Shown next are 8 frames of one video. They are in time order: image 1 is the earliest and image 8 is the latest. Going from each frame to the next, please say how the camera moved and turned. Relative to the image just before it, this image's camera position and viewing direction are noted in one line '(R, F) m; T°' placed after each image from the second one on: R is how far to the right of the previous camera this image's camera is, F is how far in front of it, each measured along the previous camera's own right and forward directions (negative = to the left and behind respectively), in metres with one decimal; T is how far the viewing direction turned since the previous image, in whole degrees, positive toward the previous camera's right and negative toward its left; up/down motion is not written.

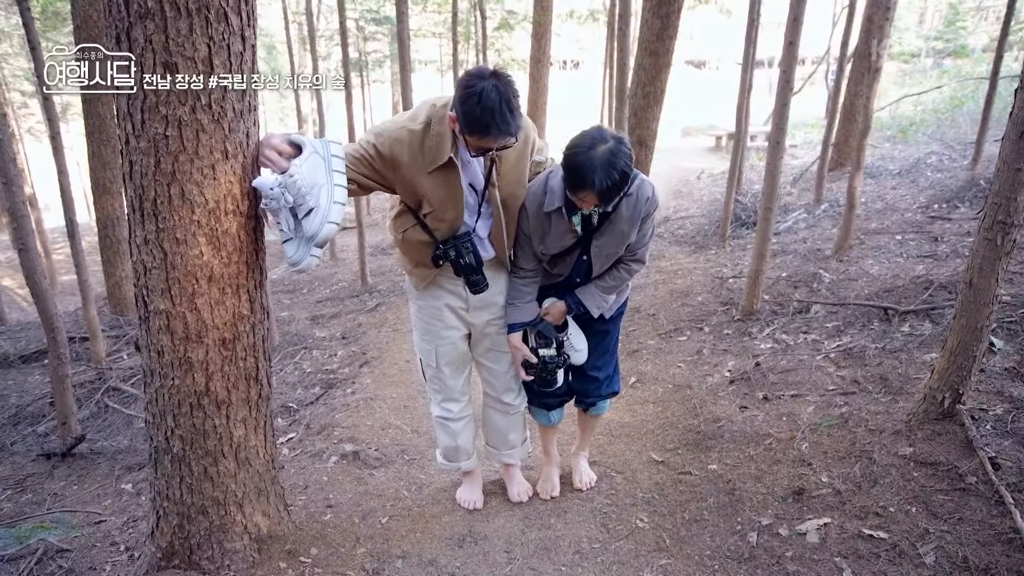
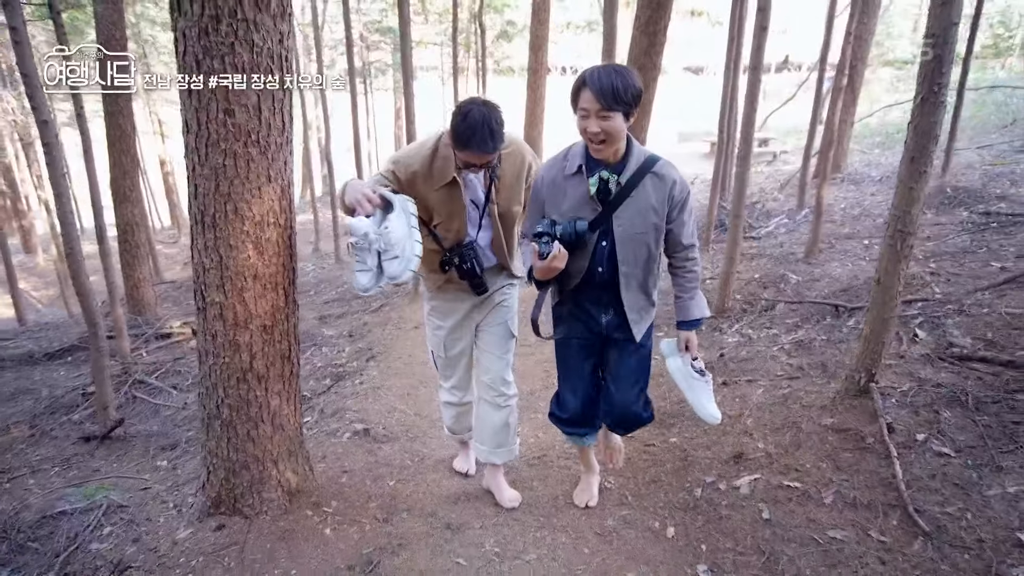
(+0.1, -0.5) m; 0°
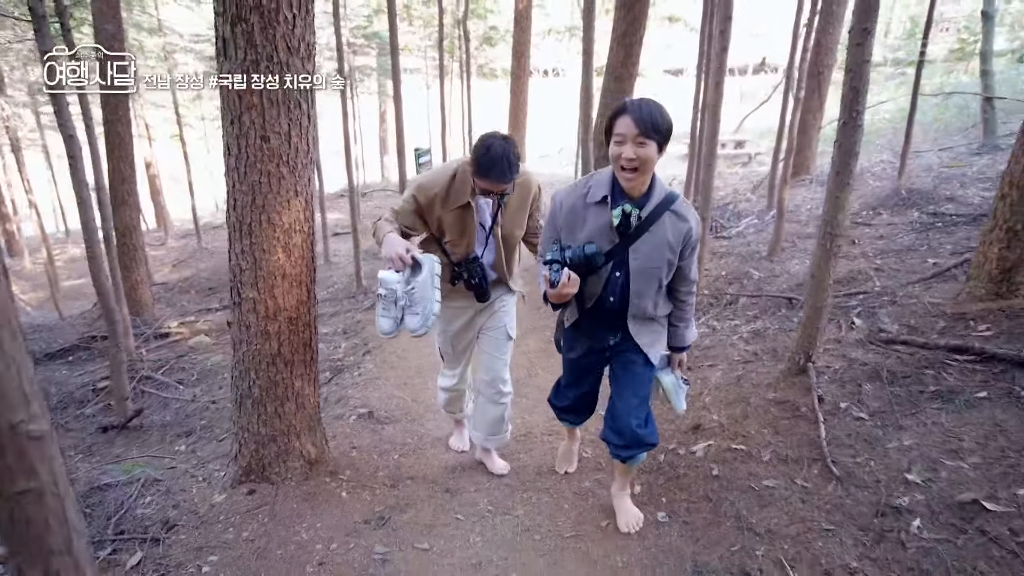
(0.0, -0.5) m; +1°
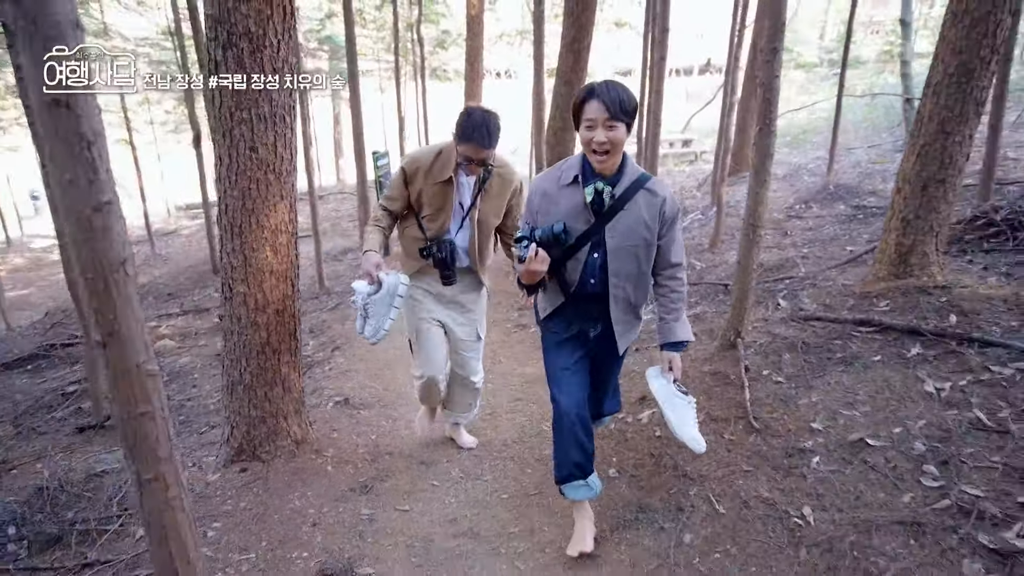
(0.0, -0.4) m; +4°
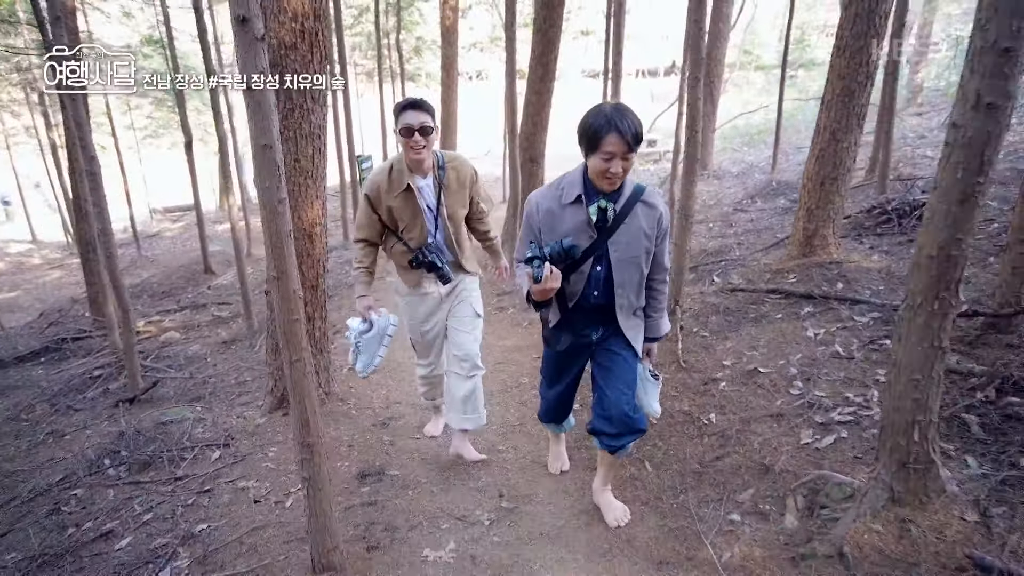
(-0.1, -1.0) m; +2°
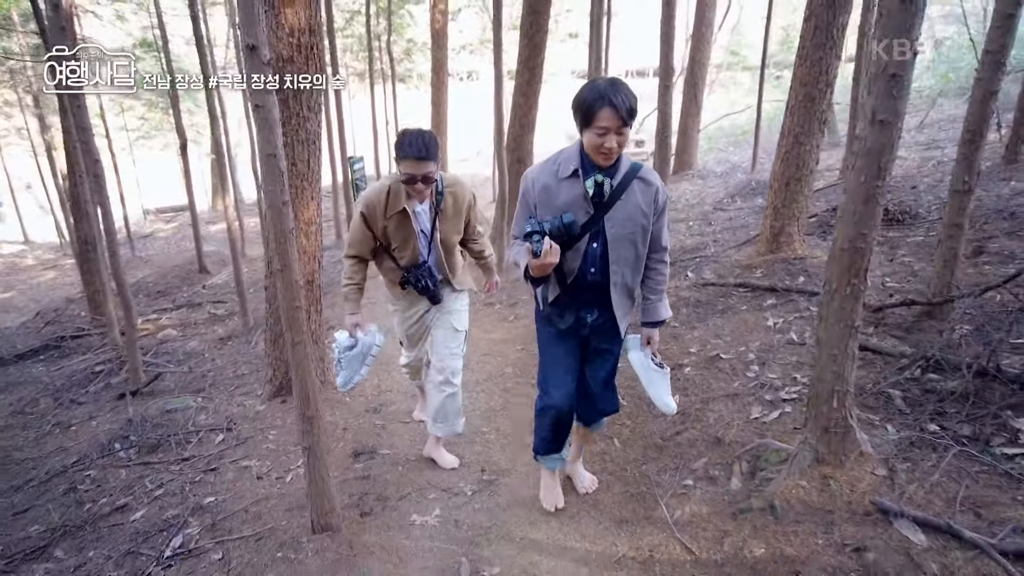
(+0.1, -0.3) m; +1°
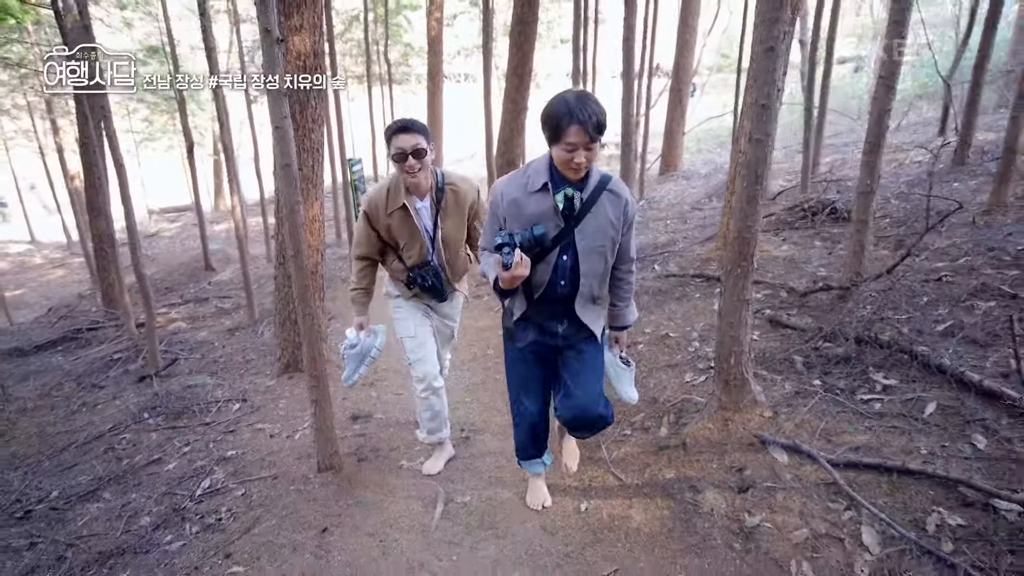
(+0.2, -0.6) m; 0°
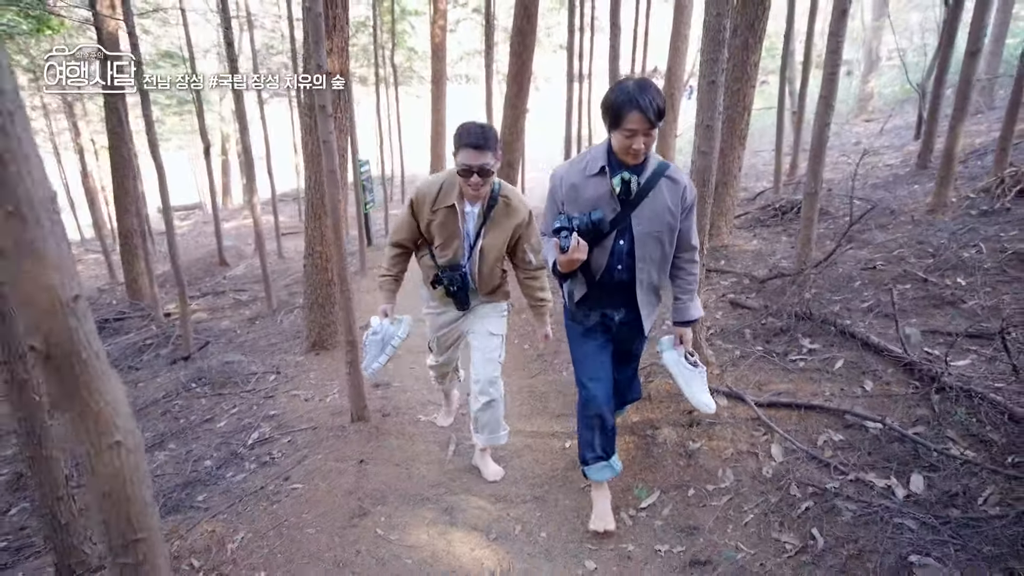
(0.0, -0.8) m; 0°
